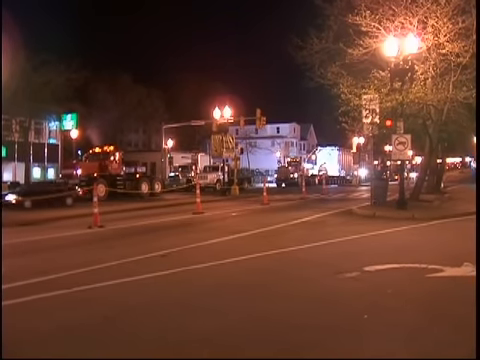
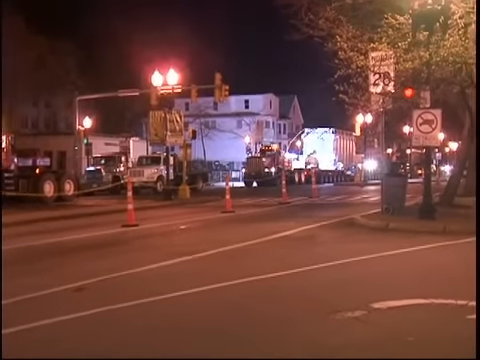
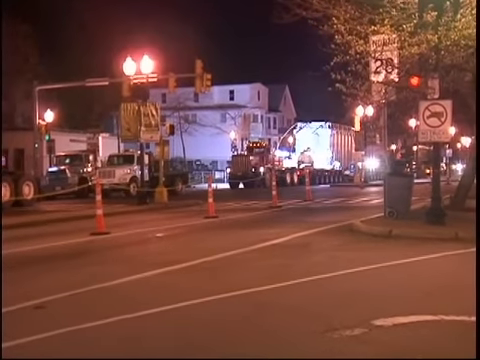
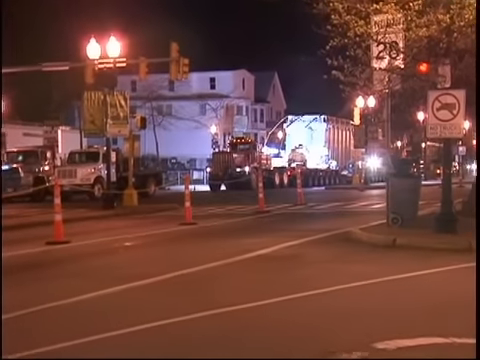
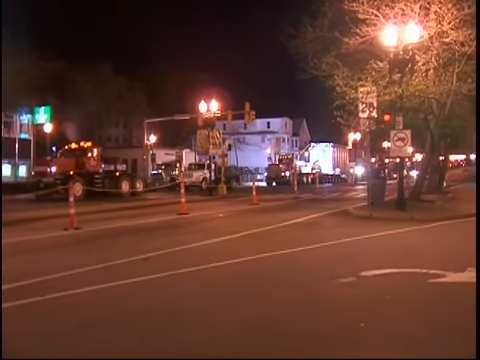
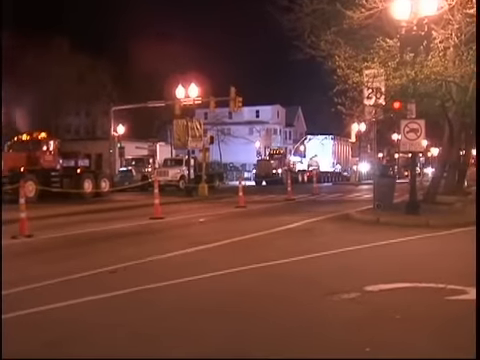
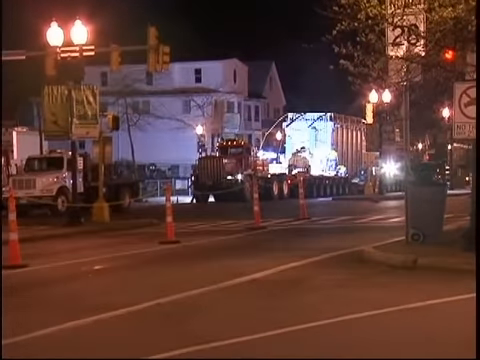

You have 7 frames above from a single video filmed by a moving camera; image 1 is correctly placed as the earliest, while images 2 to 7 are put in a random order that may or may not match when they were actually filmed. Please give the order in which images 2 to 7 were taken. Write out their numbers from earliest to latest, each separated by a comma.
5, 6, 2, 3, 4, 7
